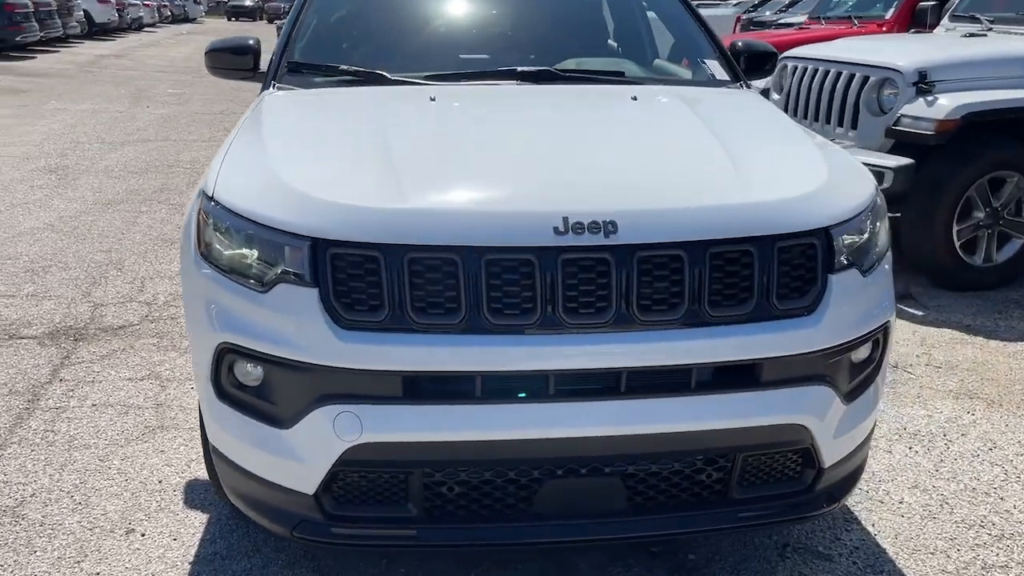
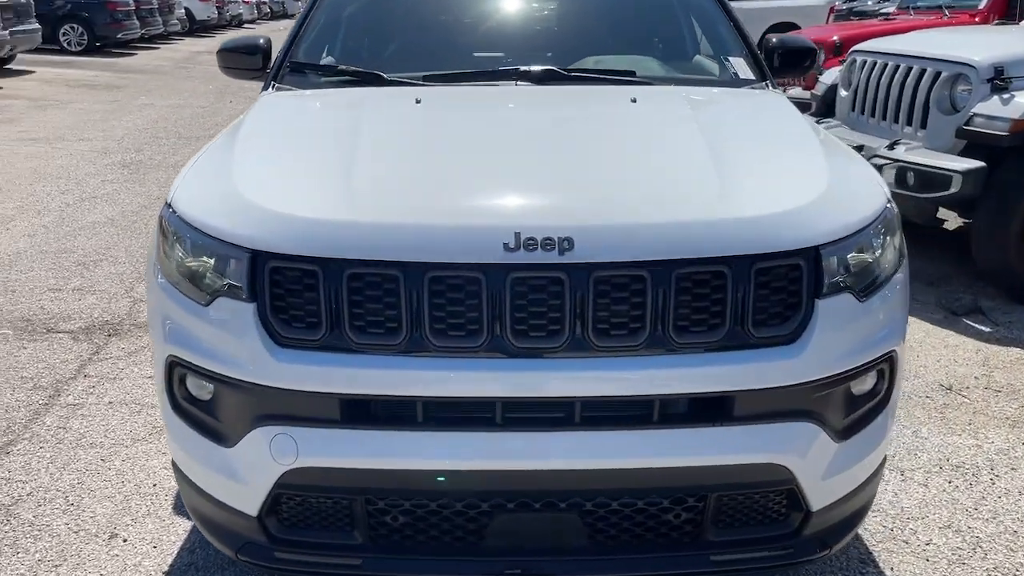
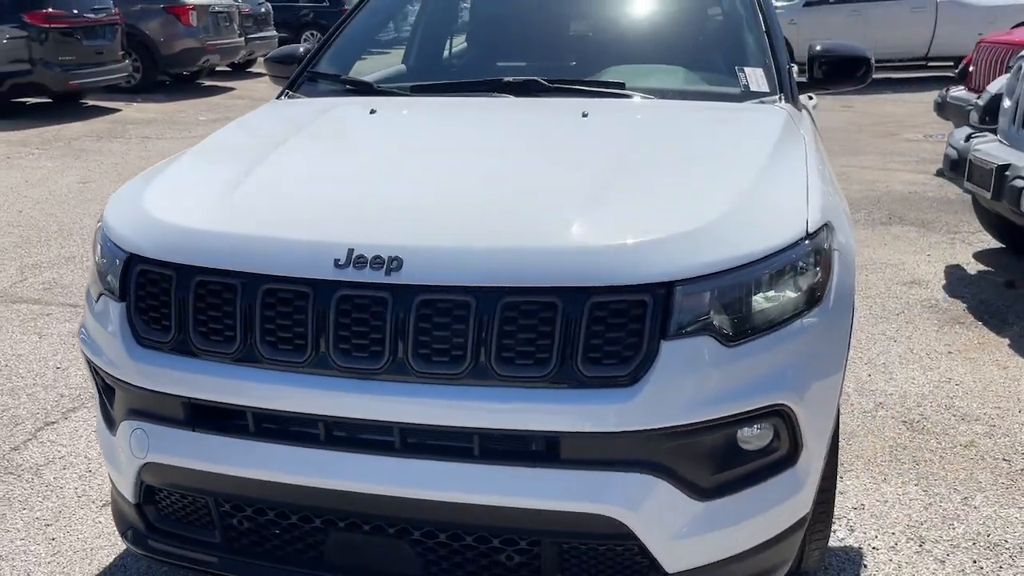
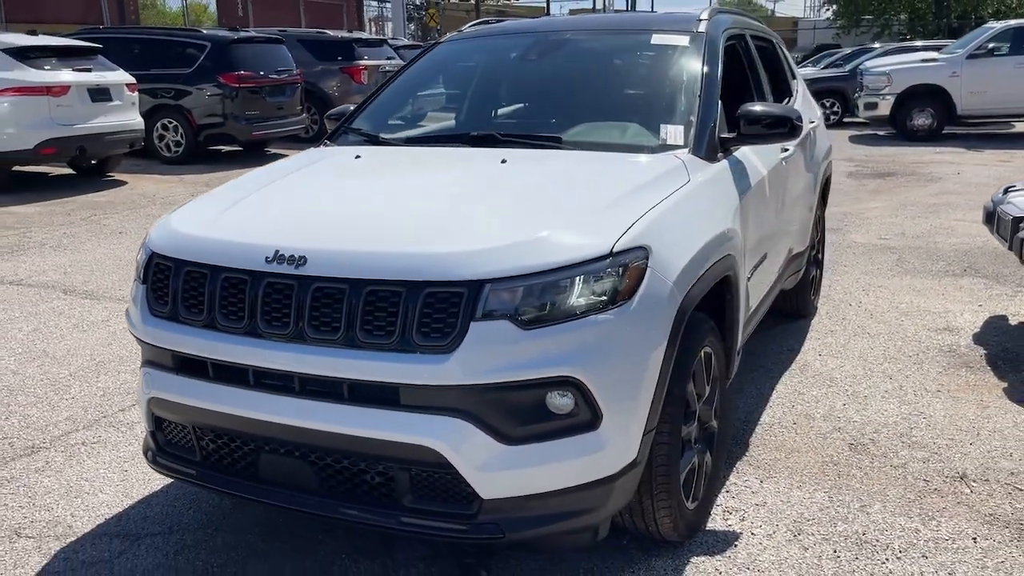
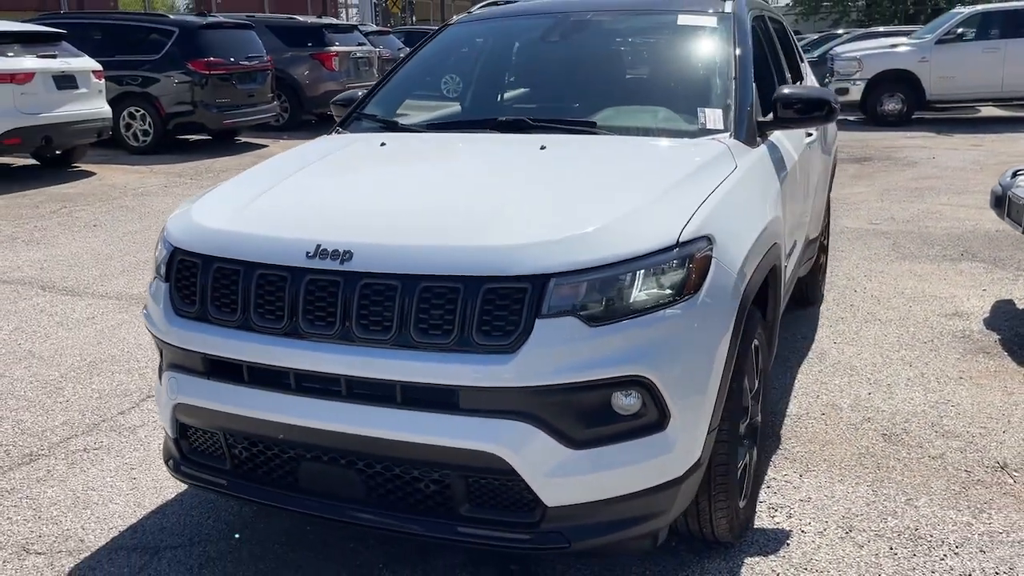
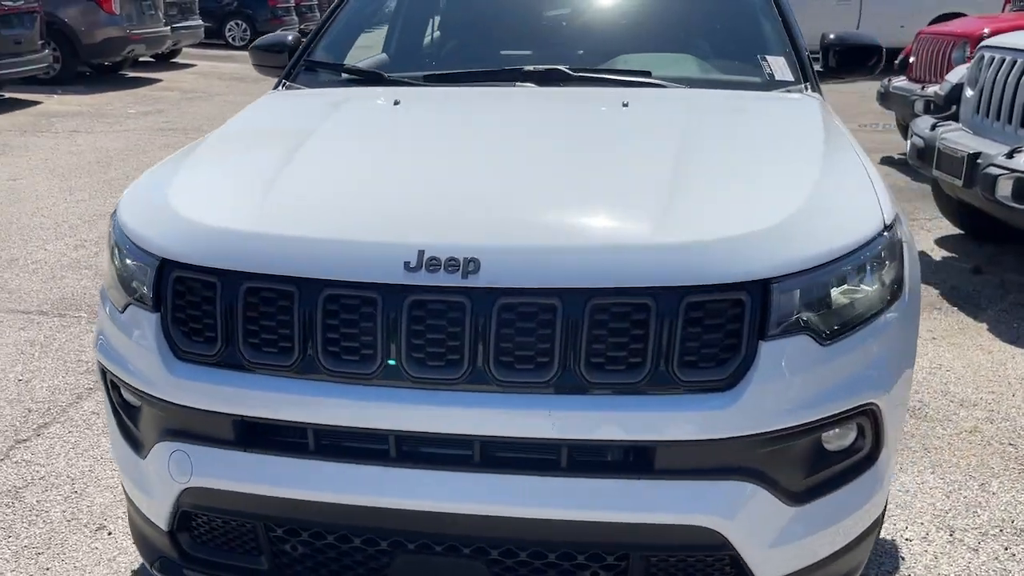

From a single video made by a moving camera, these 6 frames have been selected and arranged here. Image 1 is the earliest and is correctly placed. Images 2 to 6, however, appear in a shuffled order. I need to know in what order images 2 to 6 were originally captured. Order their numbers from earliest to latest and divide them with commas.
2, 6, 3, 5, 4
